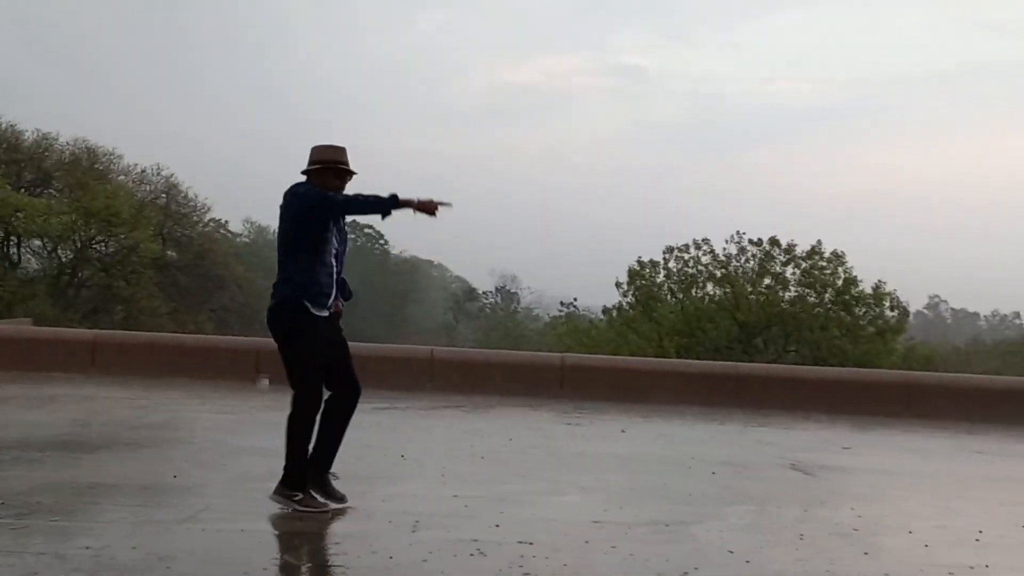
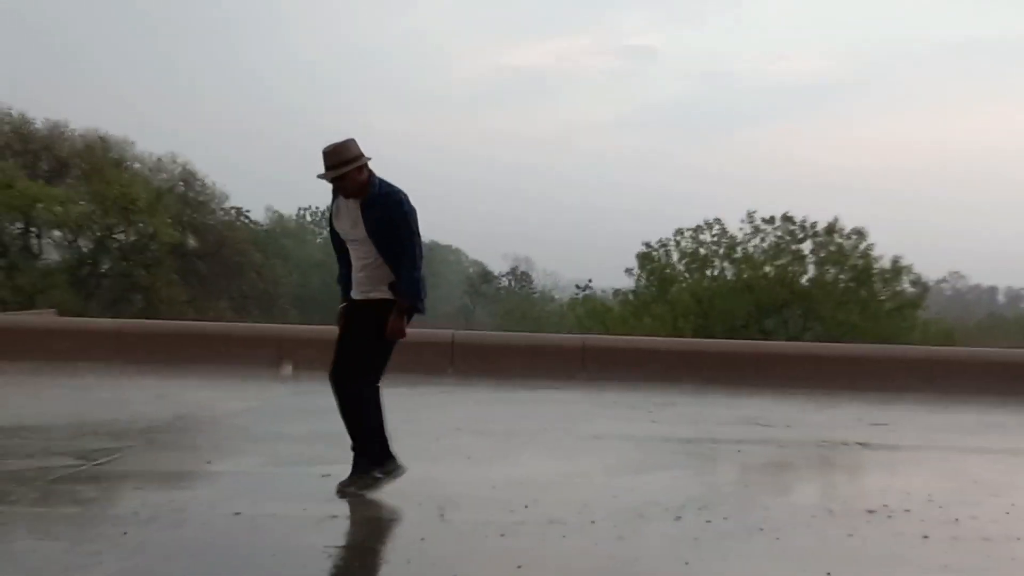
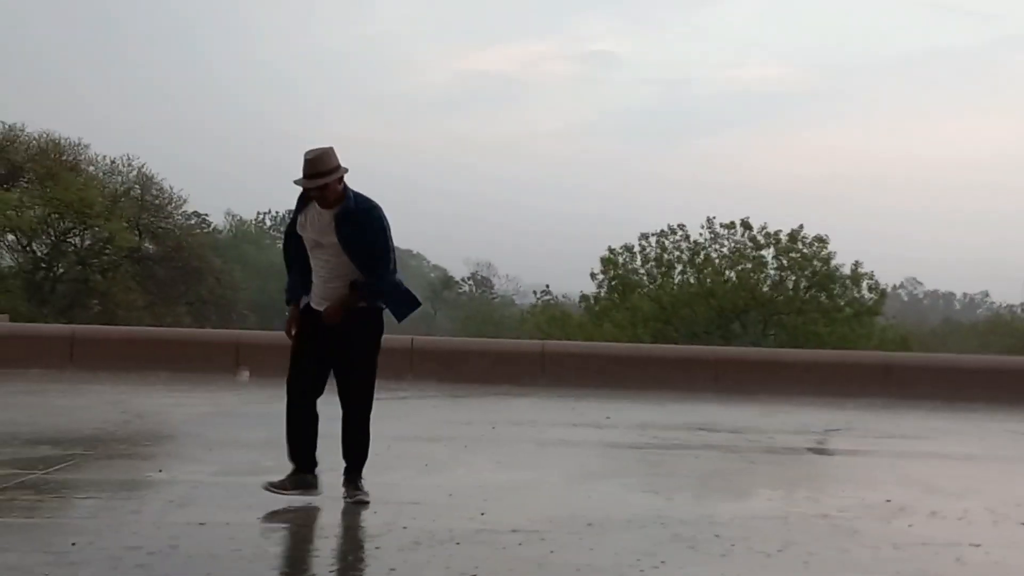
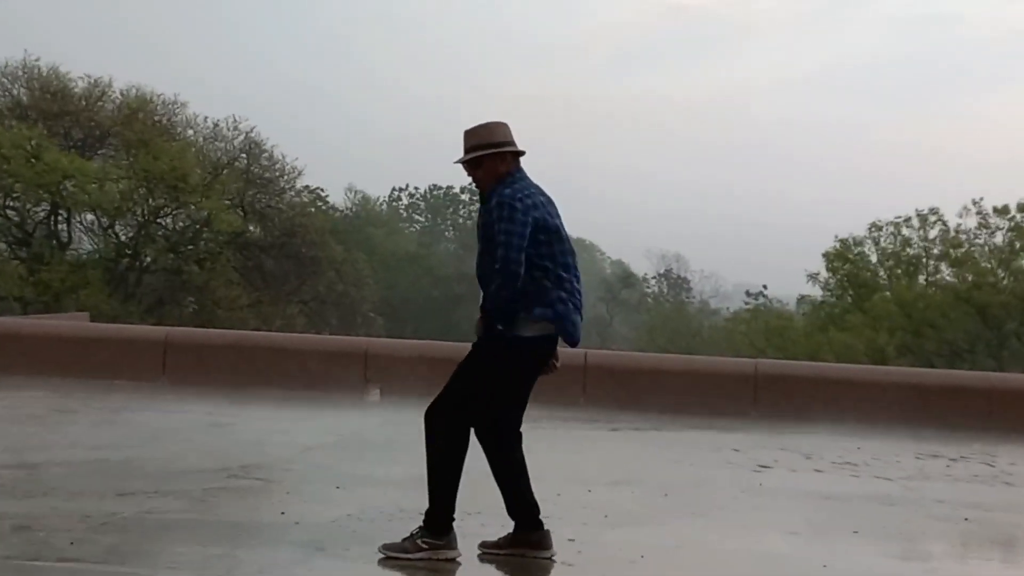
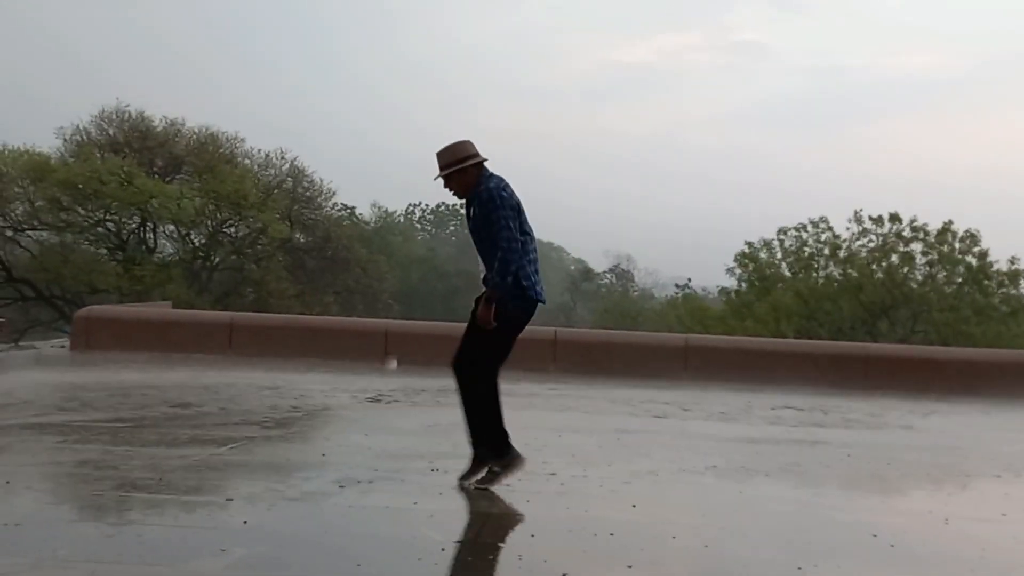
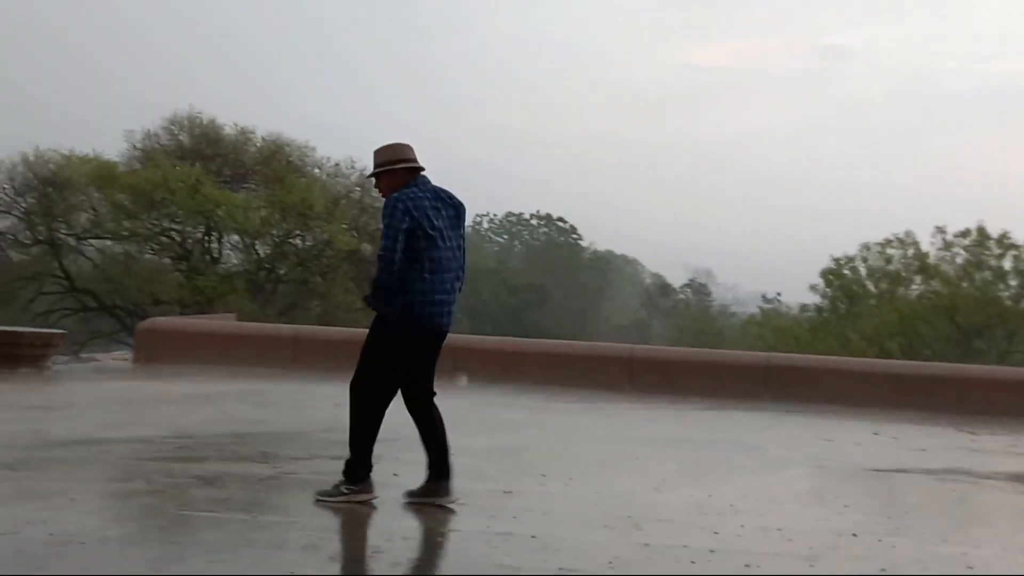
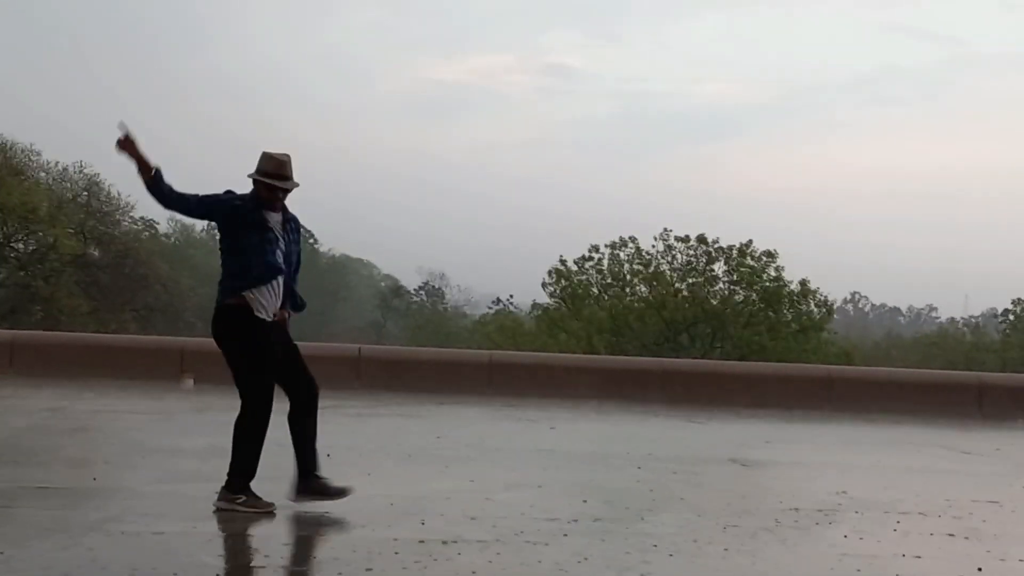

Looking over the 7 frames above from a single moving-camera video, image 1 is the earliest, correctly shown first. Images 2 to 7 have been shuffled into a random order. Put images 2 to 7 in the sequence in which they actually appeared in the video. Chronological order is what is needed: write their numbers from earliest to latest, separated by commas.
7, 3, 2, 5, 4, 6
